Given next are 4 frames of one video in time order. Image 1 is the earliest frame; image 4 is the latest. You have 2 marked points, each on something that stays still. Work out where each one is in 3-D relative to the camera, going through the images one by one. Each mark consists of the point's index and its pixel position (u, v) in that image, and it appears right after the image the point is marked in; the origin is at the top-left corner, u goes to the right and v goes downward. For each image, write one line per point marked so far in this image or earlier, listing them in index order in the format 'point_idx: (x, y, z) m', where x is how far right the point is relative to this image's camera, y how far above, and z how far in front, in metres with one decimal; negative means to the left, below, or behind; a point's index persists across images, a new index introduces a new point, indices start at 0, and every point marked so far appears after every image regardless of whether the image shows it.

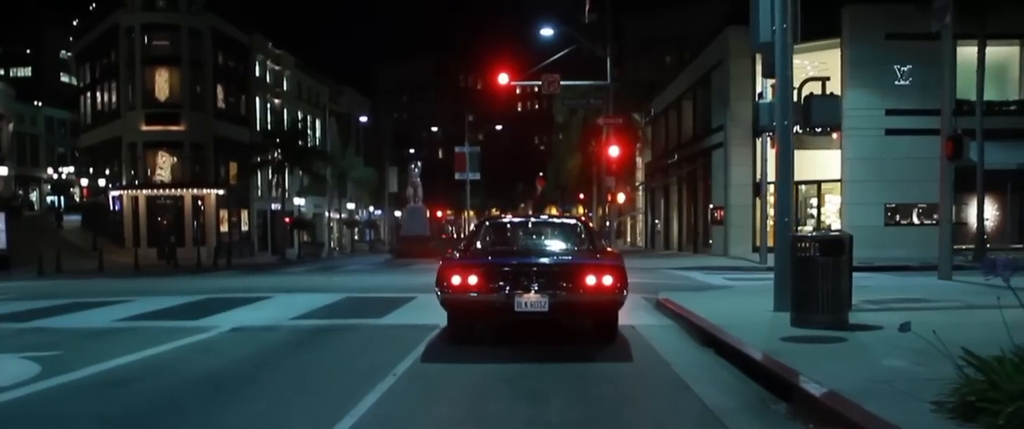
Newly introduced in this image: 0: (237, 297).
0: (-4.8, -1.4, +17.2) m
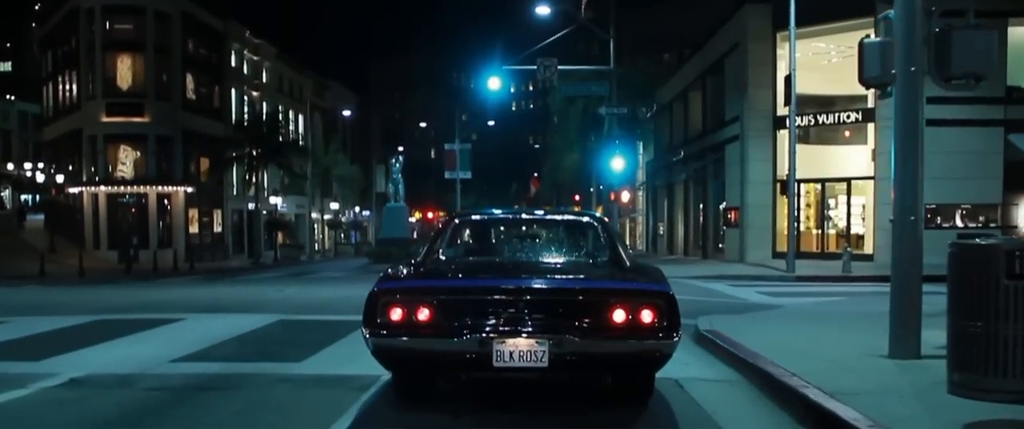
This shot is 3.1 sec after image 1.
0: (-5.0, -1.4, +13.4) m
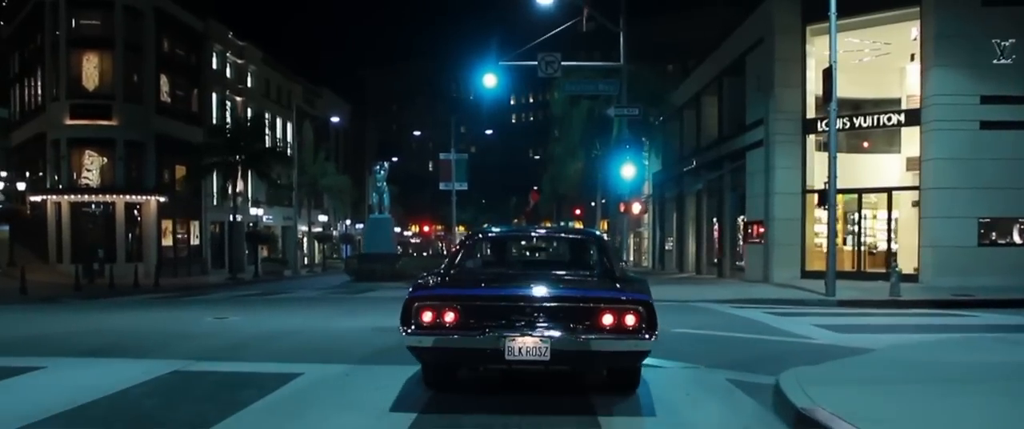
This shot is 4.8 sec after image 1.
0: (-5.0, -1.5, +10.0) m
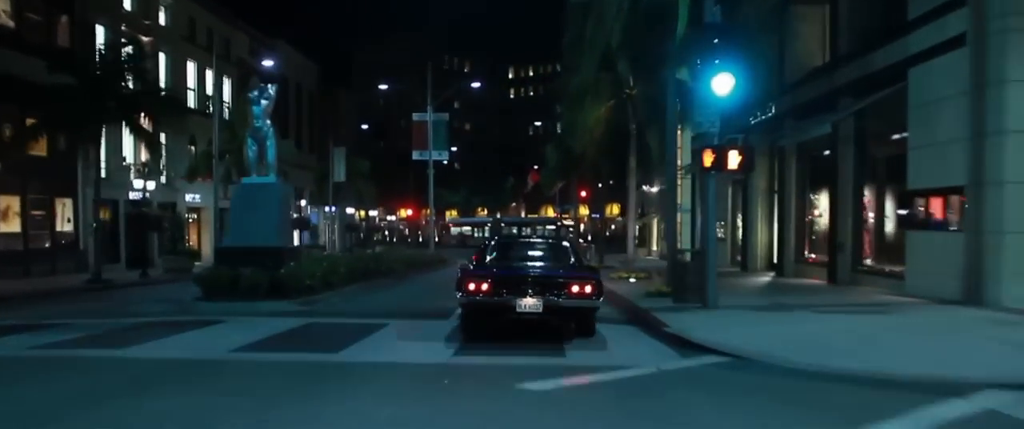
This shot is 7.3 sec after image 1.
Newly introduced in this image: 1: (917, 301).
0: (-5.3, -1.1, -3.5) m
1: (+6.8, -1.4, +16.6) m
